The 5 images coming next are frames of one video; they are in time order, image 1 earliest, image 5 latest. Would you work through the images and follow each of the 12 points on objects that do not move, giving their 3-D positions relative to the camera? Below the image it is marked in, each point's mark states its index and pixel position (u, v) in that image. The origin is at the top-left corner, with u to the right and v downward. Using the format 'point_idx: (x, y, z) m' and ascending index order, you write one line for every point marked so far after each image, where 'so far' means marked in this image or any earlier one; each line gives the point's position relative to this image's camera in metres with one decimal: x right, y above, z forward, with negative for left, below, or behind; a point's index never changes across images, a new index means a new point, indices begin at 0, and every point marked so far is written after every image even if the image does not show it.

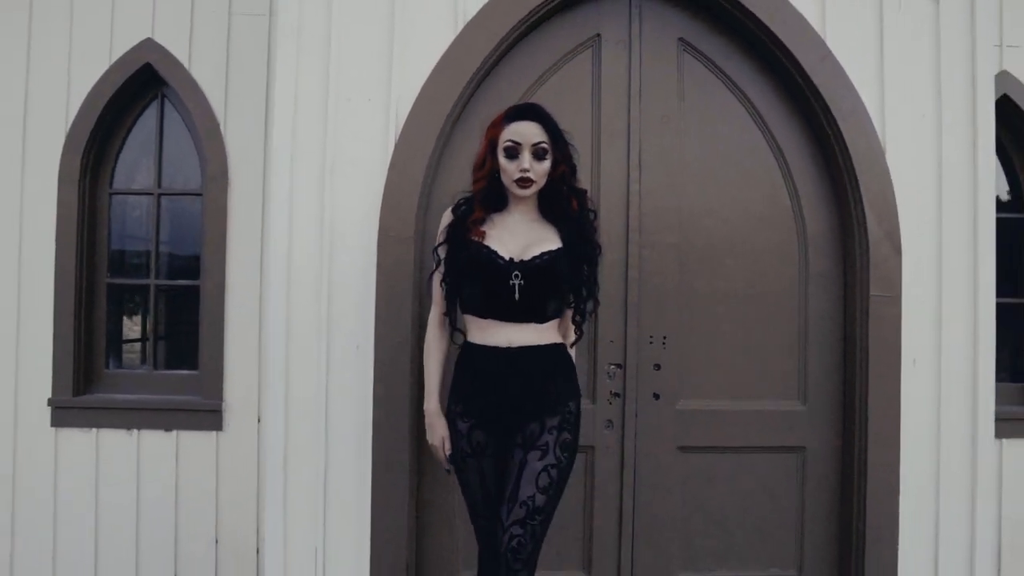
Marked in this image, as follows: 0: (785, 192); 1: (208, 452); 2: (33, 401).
0: (+1.0, +0.3, +2.9) m
1: (-1.4, -0.7, +3.6) m
2: (-2.1, -0.5, +3.6) m
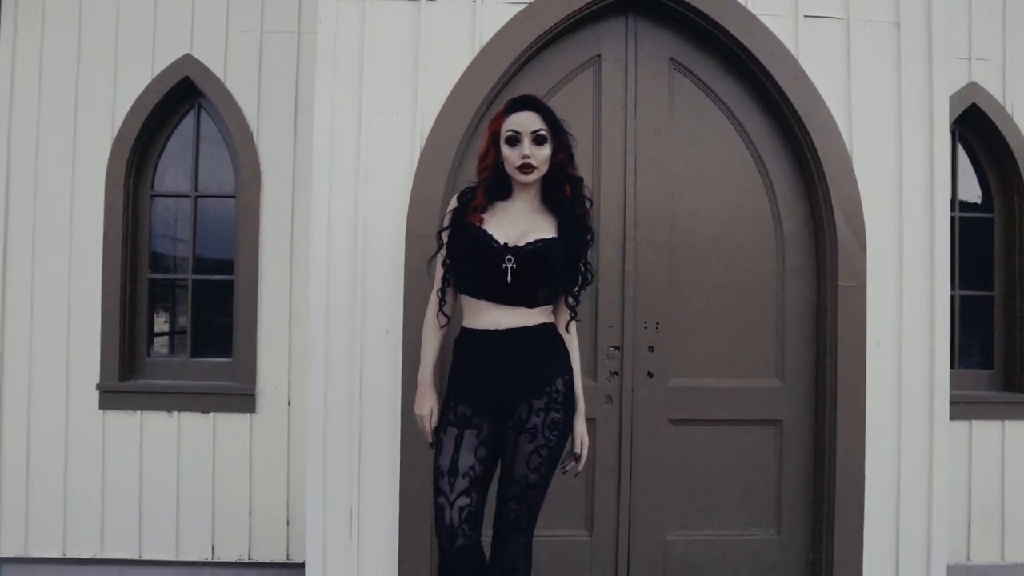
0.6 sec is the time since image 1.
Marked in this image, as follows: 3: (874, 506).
0: (+1.0, +0.4, +3.2) m
1: (-1.3, -0.7, +4.0) m
2: (-2.1, -0.5, +4.0) m
3: (+1.3, -0.8, +3.0) m
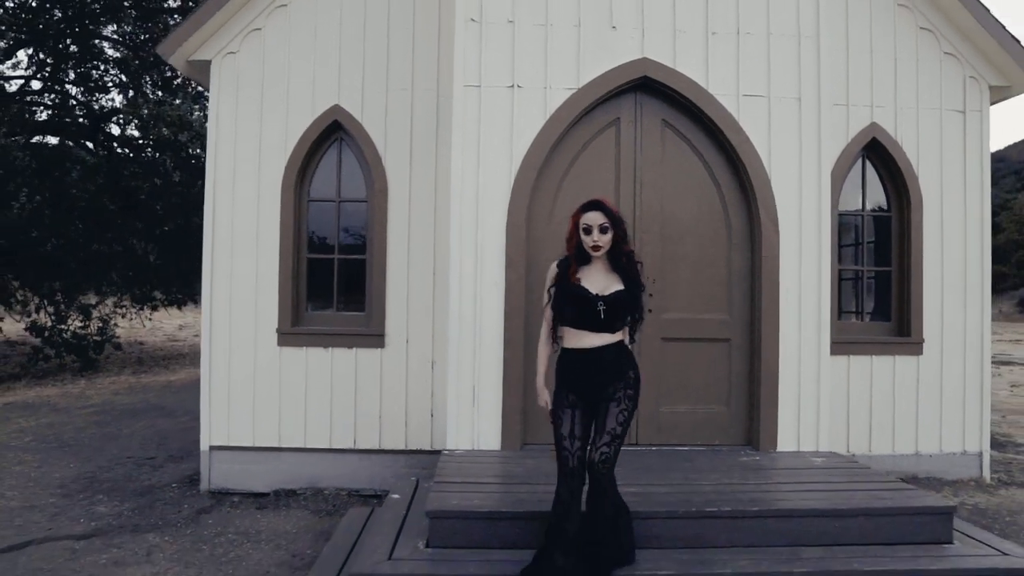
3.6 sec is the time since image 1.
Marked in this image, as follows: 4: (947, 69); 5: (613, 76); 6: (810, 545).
0: (+1.3, +0.5, +5.1) m
1: (-1.0, -0.5, +5.8) m
2: (-1.8, -0.3, +5.9) m
3: (+1.7, -0.6, +4.9) m
4: (+3.2, +1.6, +6.0) m
5: (+0.6, +1.3, +4.9) m
6: (+1.3, -1.1, +3.4) m
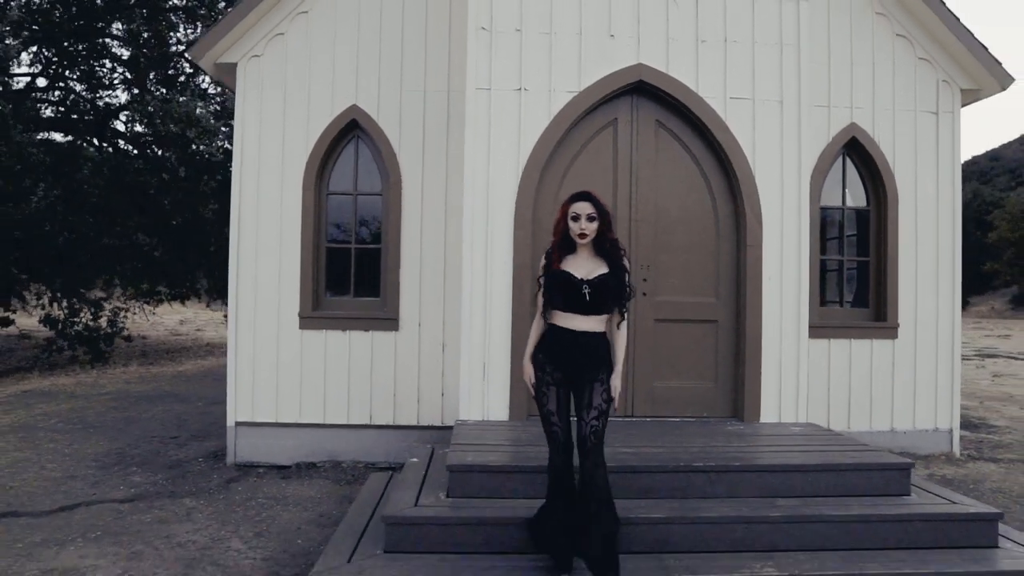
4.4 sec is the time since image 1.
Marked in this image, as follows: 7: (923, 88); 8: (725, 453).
0: (+1.4, +0.6, +5.6) m
1: (-1.0, -0.4, +6.3) m
2: (-1.7, -0.2, +6.3) m
3: (+1.7, -0.5, +5.3) m
4: (+3.2, +1.7, +6.5) m
5: (+0.7, +1.4, +5.3) m
6: (+1.3, -1.0, +3.9) m
7: (+3.3, +1.6, +6.5) m
8: (+1.1, -0.8, +4.1) m
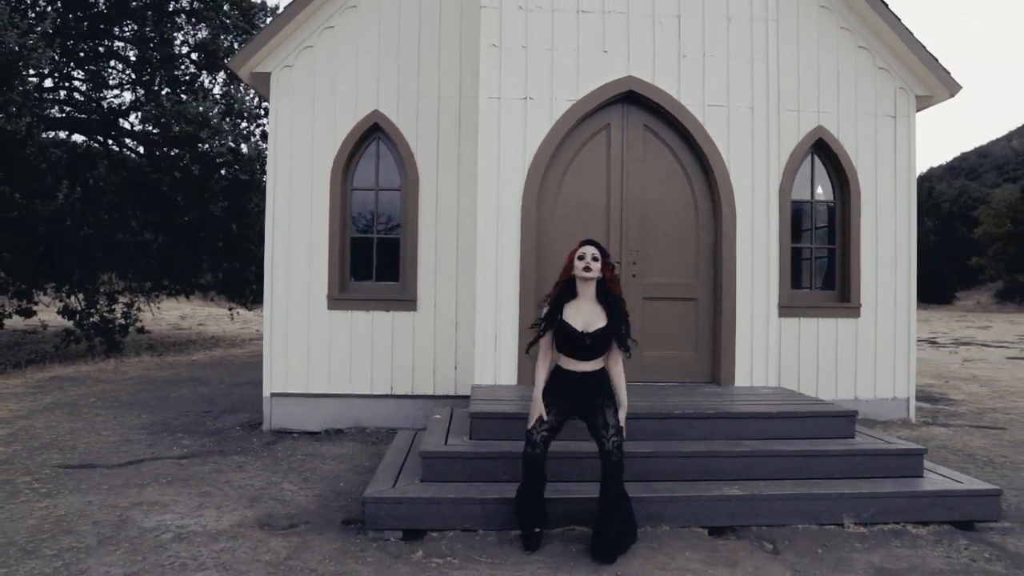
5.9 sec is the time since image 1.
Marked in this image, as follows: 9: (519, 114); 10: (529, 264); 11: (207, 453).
0: (+1.4, +0.8, +6.3) m
1: (-0.9, -0.3, +7.1) m
2: (-1.7, -0.1, +7.1) m
3: (+1.7, -0.4, +6.1) m
4: (+3.3, +1.8, +7.3) m
5: (+0.7, +1.5, +6.1) m
6: (+1.4, -0.9, +4.7) m
7: (+3.3, +1.7, +7.3) m
8: (+1.2, -0.7, +4.9) m
9: (0.0, +1.3, +6.0) m
10: (+0.1, +0.1, +6.0) m
11: (-2.3, -1.3, +6.2) m
